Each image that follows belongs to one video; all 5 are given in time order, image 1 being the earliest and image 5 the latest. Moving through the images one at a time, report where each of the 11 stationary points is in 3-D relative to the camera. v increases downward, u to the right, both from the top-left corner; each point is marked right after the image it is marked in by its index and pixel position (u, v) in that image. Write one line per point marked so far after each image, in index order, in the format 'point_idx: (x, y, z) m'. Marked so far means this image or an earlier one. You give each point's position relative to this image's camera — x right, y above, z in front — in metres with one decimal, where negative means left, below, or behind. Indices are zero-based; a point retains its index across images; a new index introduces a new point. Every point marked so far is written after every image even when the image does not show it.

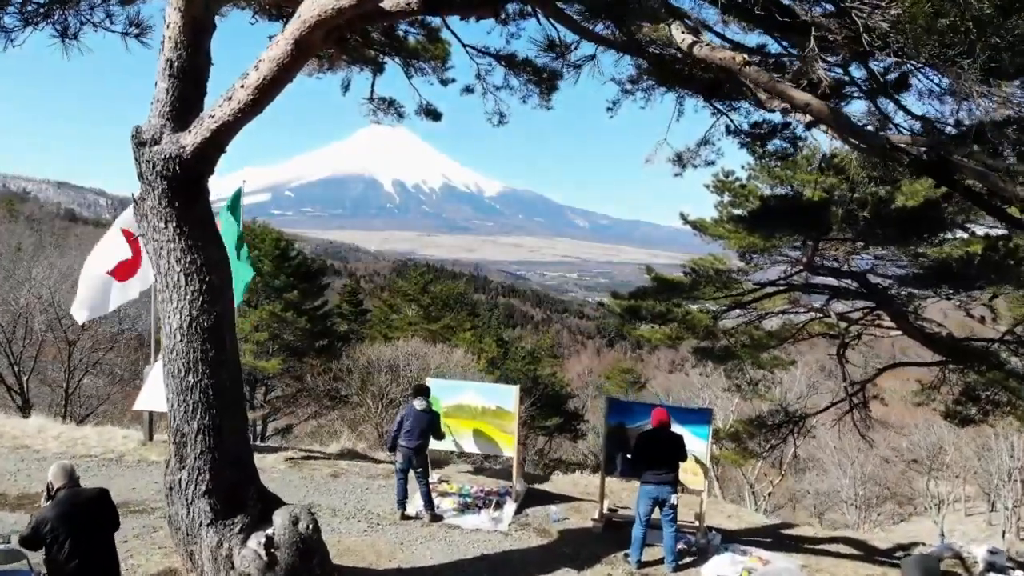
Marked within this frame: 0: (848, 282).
0: (+3.7, +0.1, +8.2) m
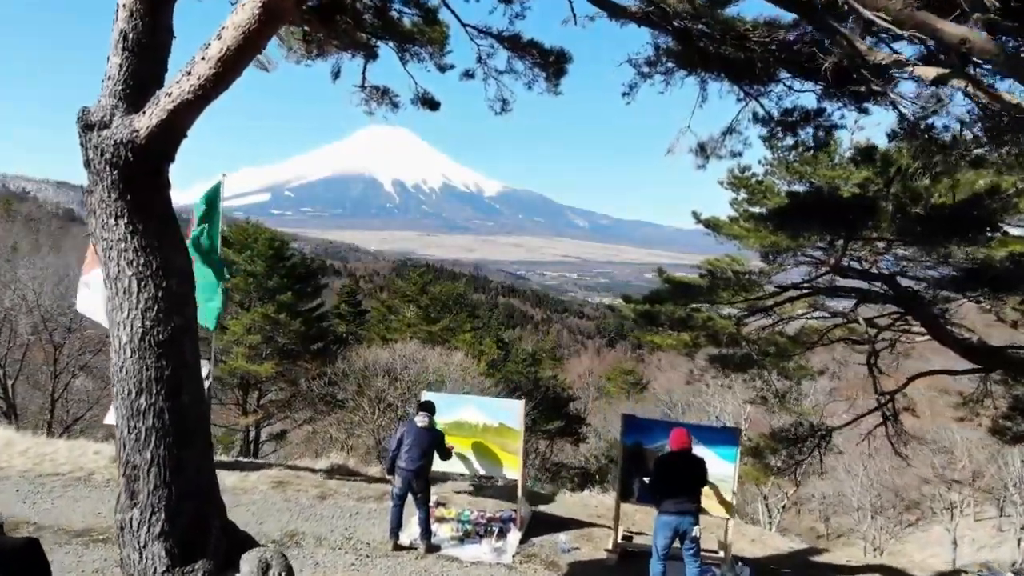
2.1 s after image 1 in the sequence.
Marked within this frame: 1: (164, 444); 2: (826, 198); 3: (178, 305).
0: (+3.7, 0.0, +7.6) m
1: (-1.7, -0.8, +3.7) m
2: (+2.9, +0.8, +6.9) m
3: (-1.7, -0.1, +3.9) m
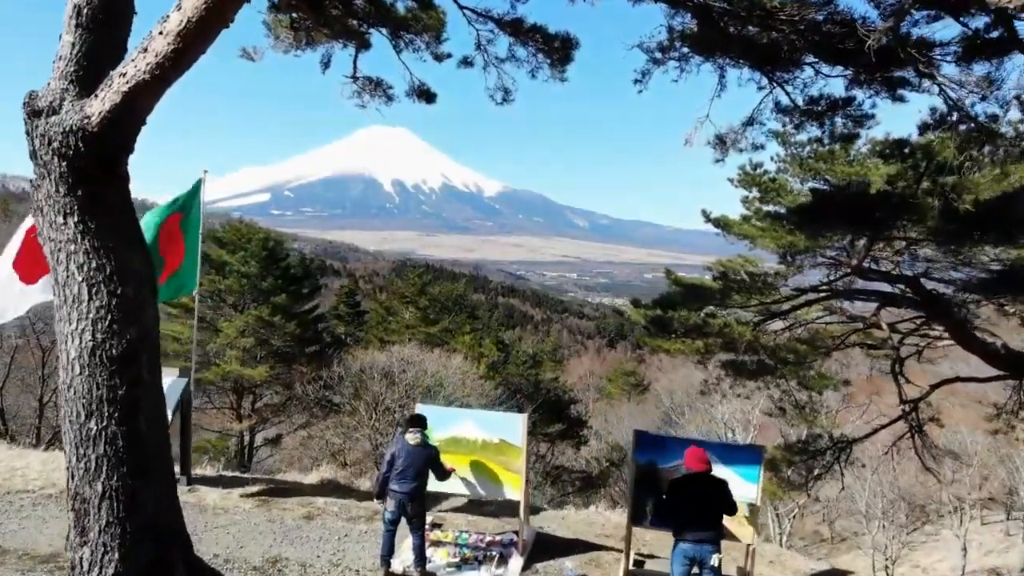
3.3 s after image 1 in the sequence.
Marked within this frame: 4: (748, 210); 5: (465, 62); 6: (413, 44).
0: (+3.7, 0.0, +7.1) m
1: (-1.7, -0.8, +3.3) m
2: (+2.9, +0.8, +6.5) m
3: (-1.7, -0.1, +3.4) m
4: (+2.9, +0.9, +9.1) m
5: (-0.4, +1.9, +6.5) m
6: (-0.9, +2.3, +7.0) m
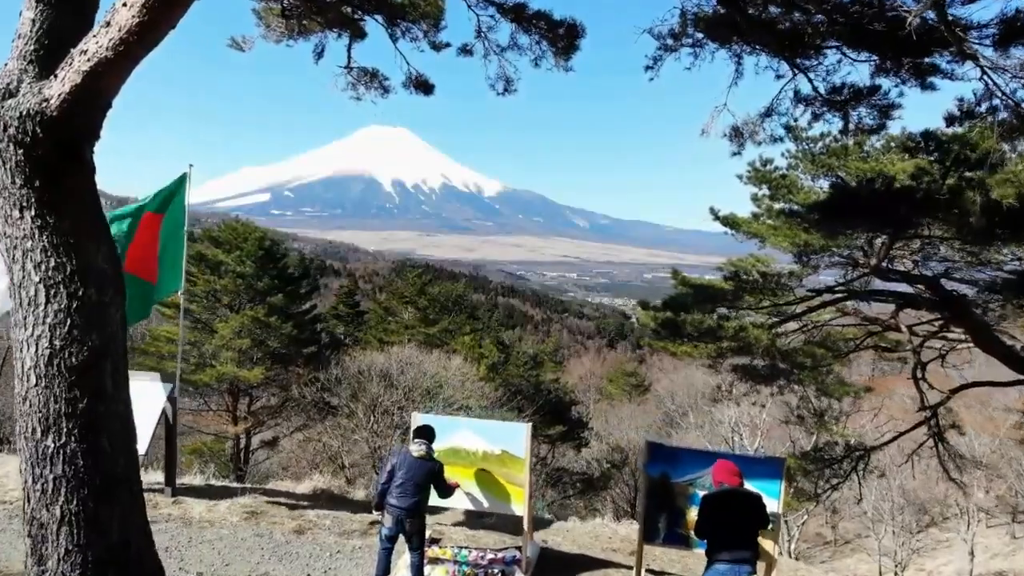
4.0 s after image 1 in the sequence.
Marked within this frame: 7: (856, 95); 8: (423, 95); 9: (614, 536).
0: (+3.7, 0.0, +6.8) m
1: (-1.7, -0.8, +2.9) m
2: (+3.0, +0.8, +6.1) m
3: (-1.7, -0.1, +3.1) m
4: (+2.9, +0.9, +8.8) m
5: (-0.4, +1.9, +6.1) m
6: (-0.9, +2.3, +6.7) m
7: (+2.3, +1.3, +5.2) m
8: (-0.8, +1.8, +6.9) m
9: (+0.9, -2.1, +6.5) m
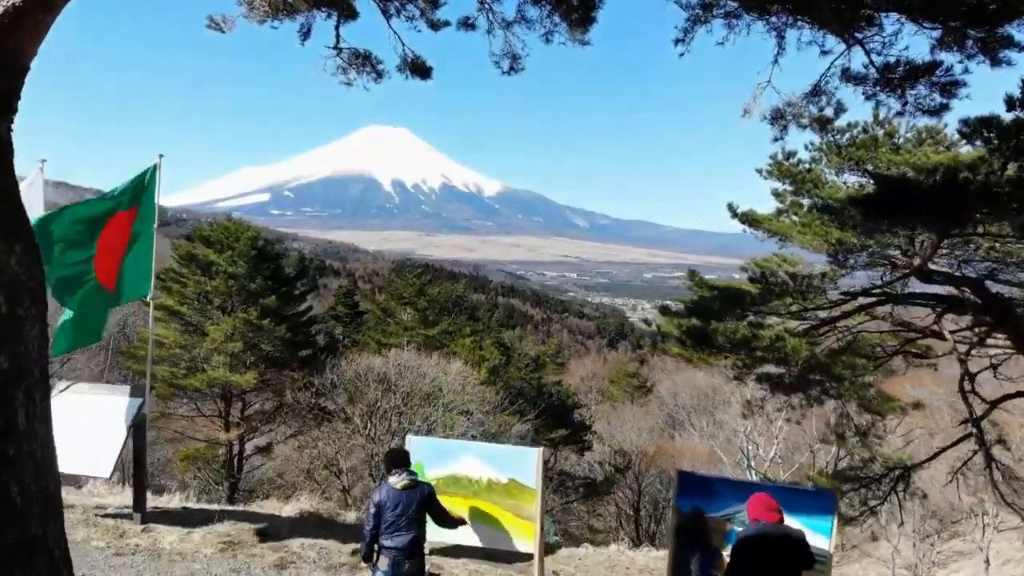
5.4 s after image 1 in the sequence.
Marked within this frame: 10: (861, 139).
0: (+3.8, 0.0, +6.2) m
1: (-1.6, -0.8, +2.3) m
2: (+3.0, +0.8, +5.5) m
3: (-1.6, -0.2, +2.4) m
4: (+2.9, +0.9, +8.2) m
5: (-0.3, +1.9, +5.5) m
6: (-0.9, +2.2, +6.1) m
7: (+2.4, +1.3, +4.5) m
8: (-0.8, +1.8, +6.3) m
9: (+0.9, -2.2, +5.9) m
10: (+3.2, +1.4, +6.8) m
